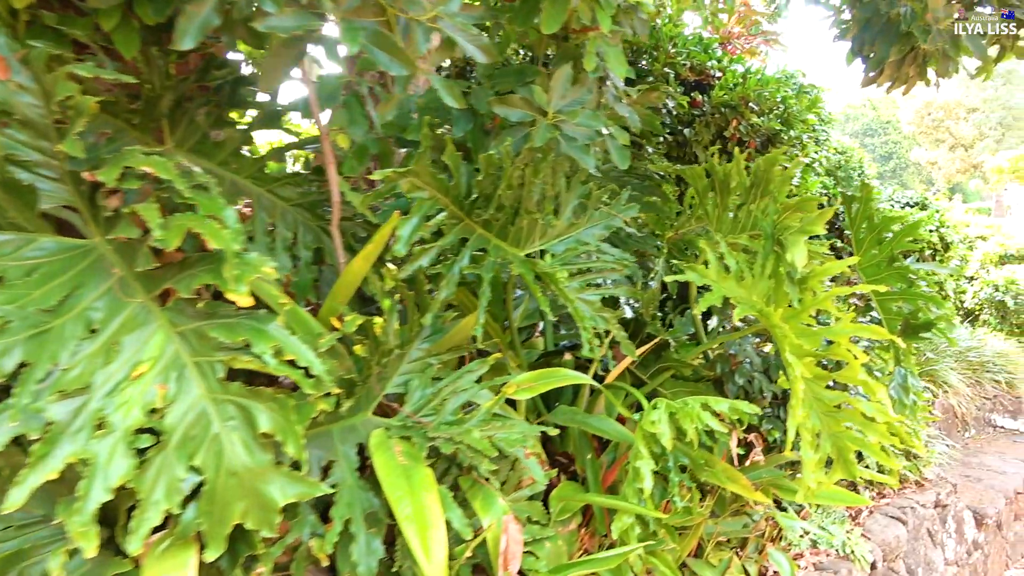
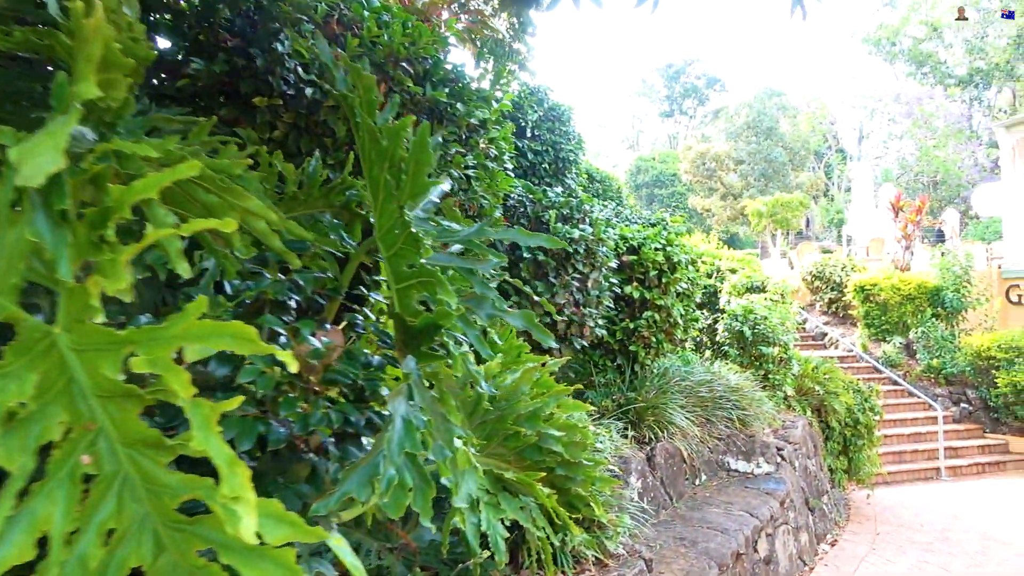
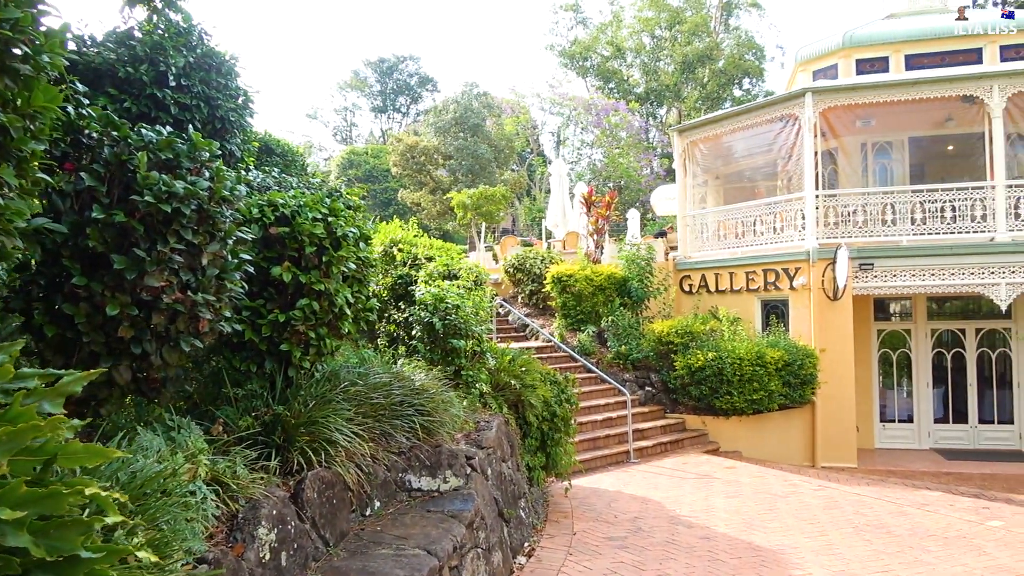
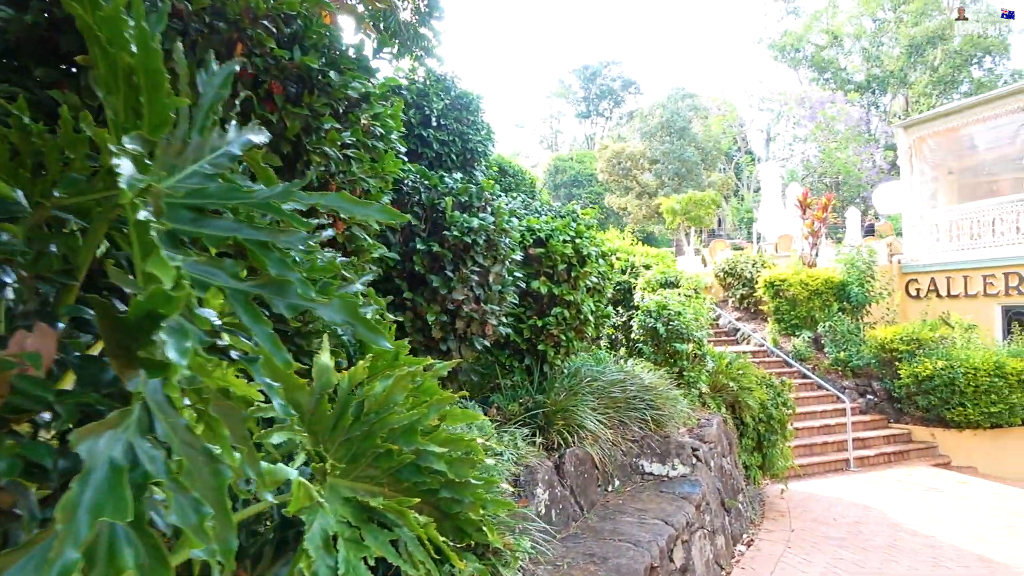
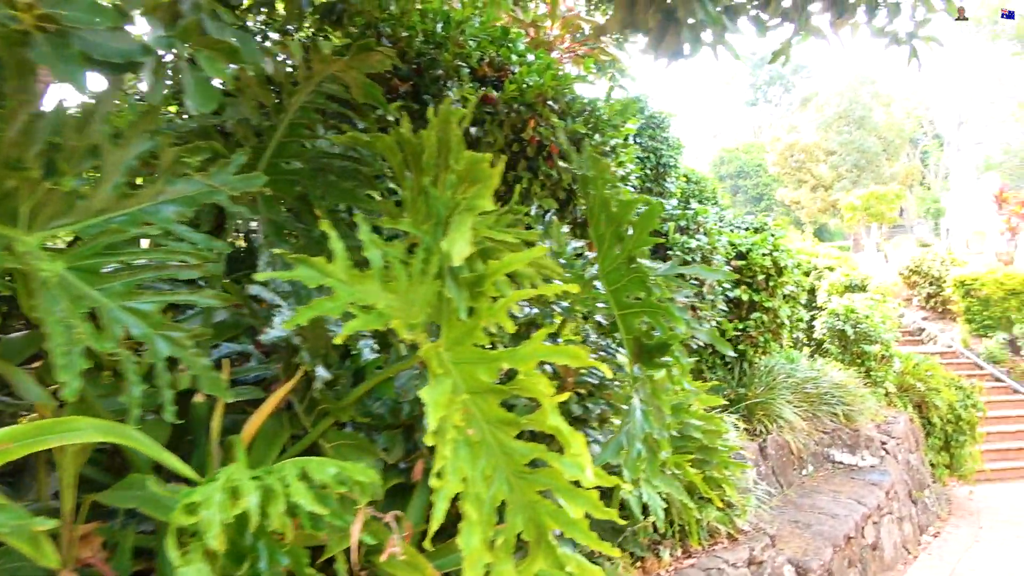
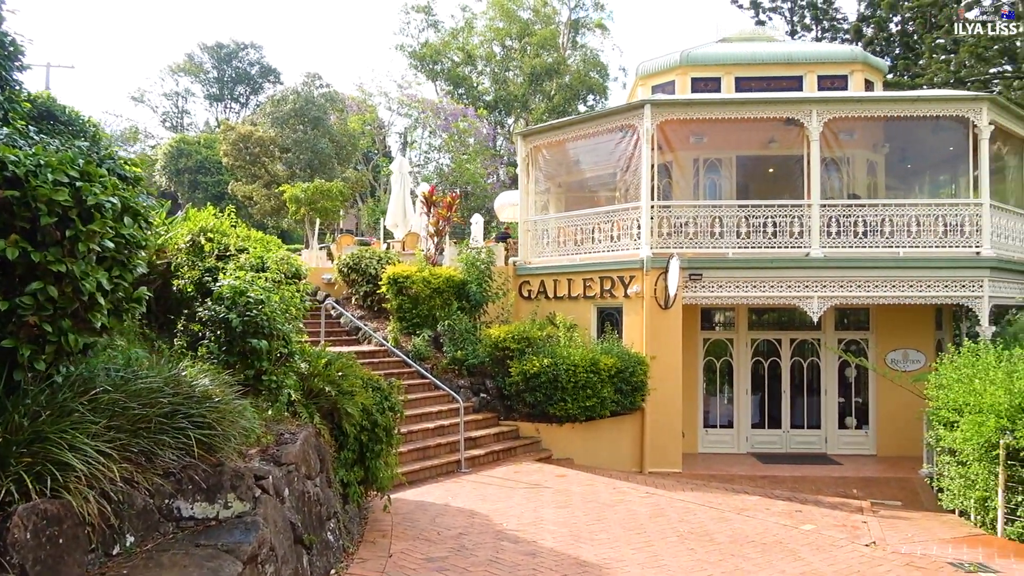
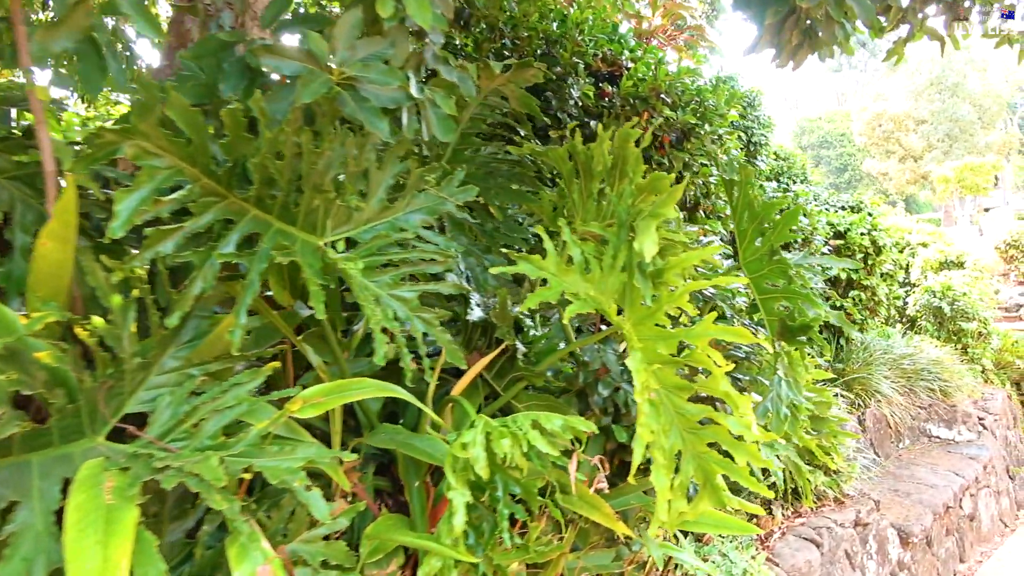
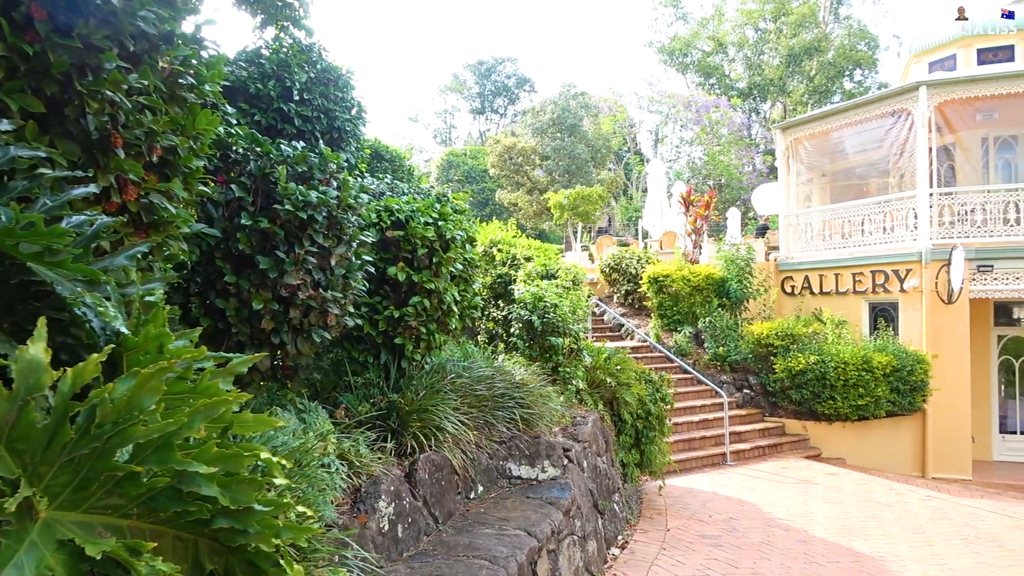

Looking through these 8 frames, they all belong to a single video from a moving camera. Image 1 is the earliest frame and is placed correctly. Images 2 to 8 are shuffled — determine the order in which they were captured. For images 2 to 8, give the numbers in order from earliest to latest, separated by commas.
7, 5, 2, 4, 8, 3, 6
